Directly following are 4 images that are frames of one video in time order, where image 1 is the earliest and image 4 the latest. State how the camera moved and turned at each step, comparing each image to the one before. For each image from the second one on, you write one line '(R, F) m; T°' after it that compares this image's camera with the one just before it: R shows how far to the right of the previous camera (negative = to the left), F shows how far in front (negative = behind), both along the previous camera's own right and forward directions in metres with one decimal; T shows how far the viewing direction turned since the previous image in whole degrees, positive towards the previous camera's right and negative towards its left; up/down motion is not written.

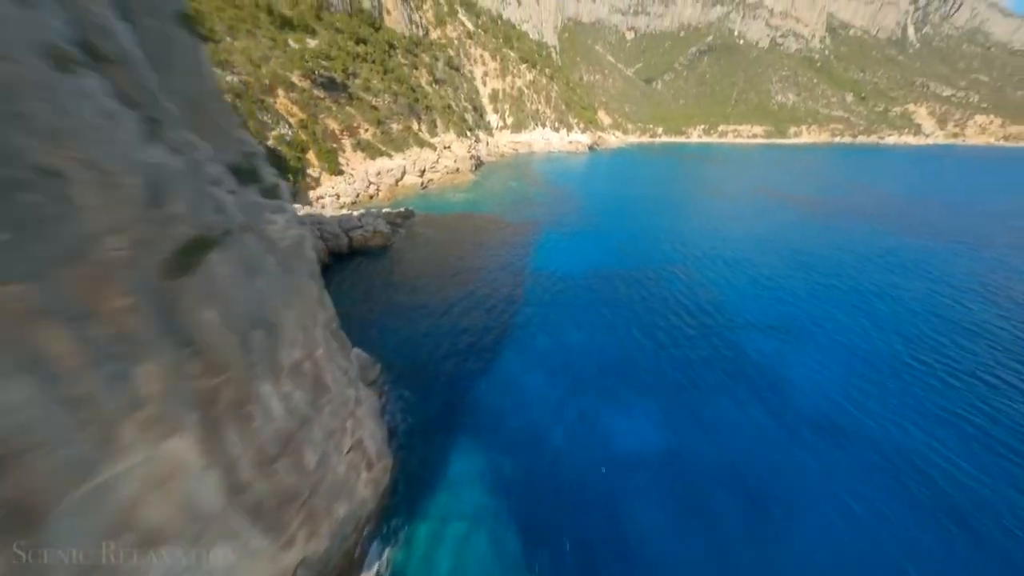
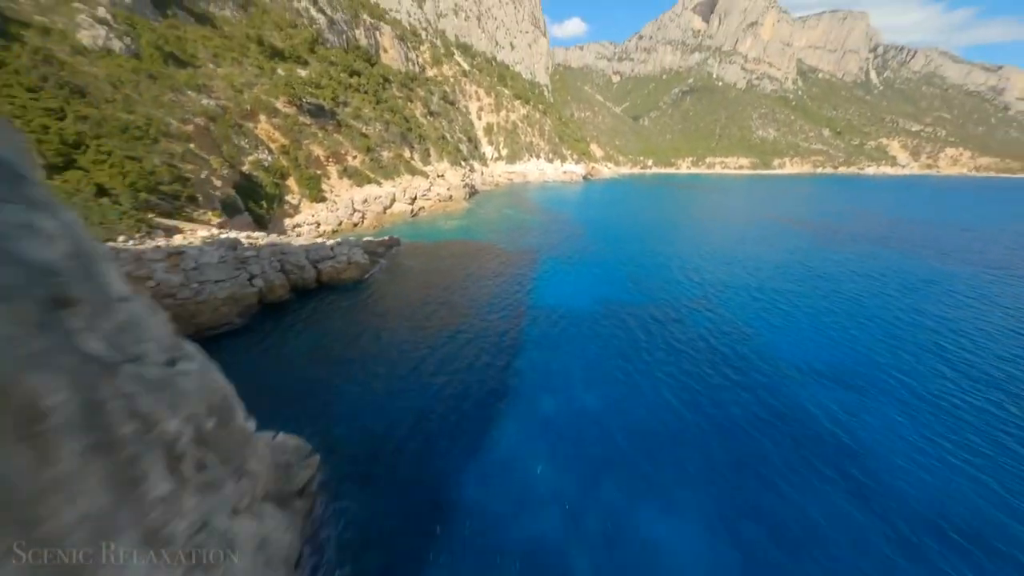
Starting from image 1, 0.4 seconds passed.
(0.0, +4.0) m; +1°
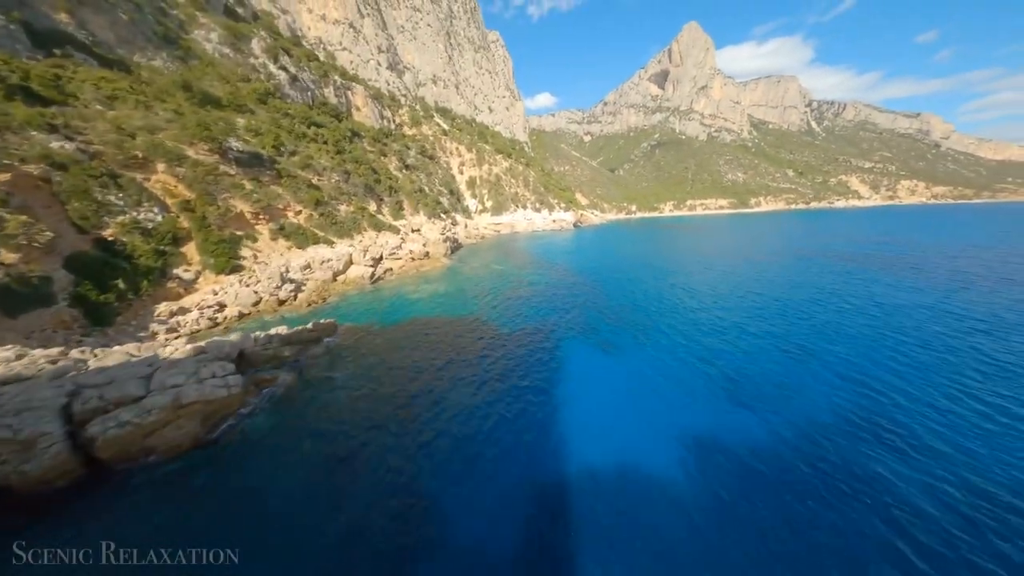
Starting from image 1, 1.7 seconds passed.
(-0.6, +12.2) m; +2°
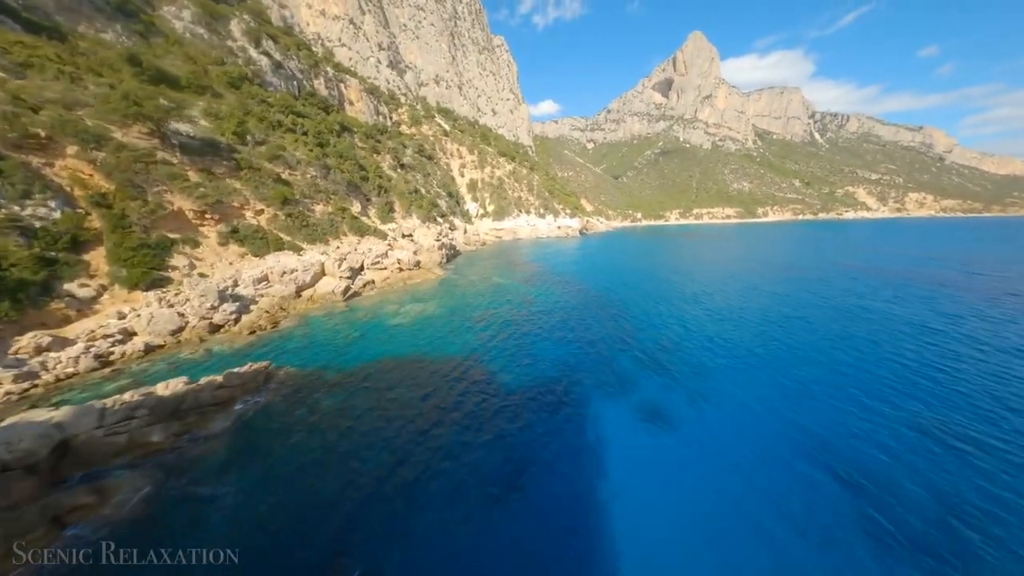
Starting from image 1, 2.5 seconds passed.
(-0.6, +6.8) m; 0°
